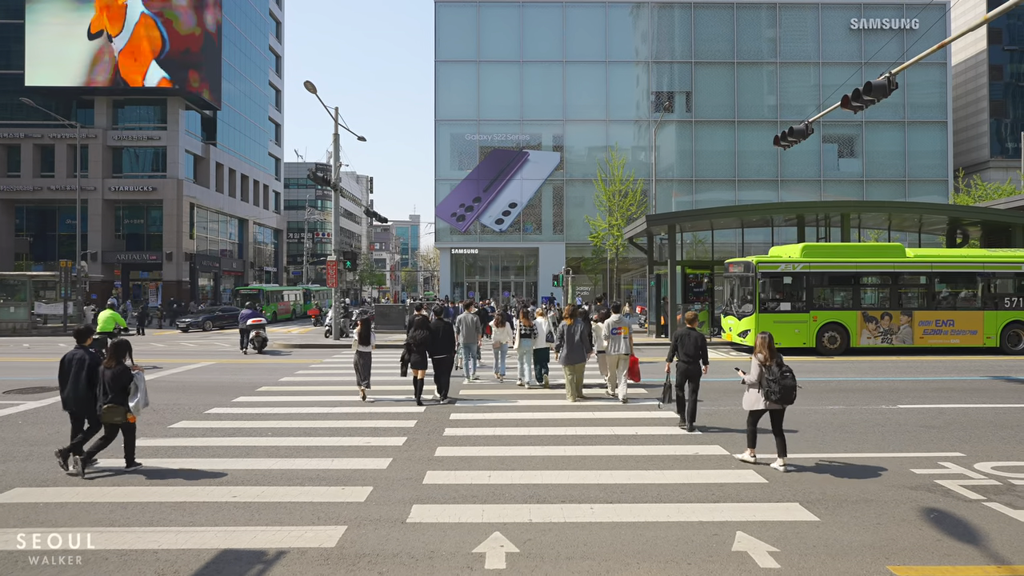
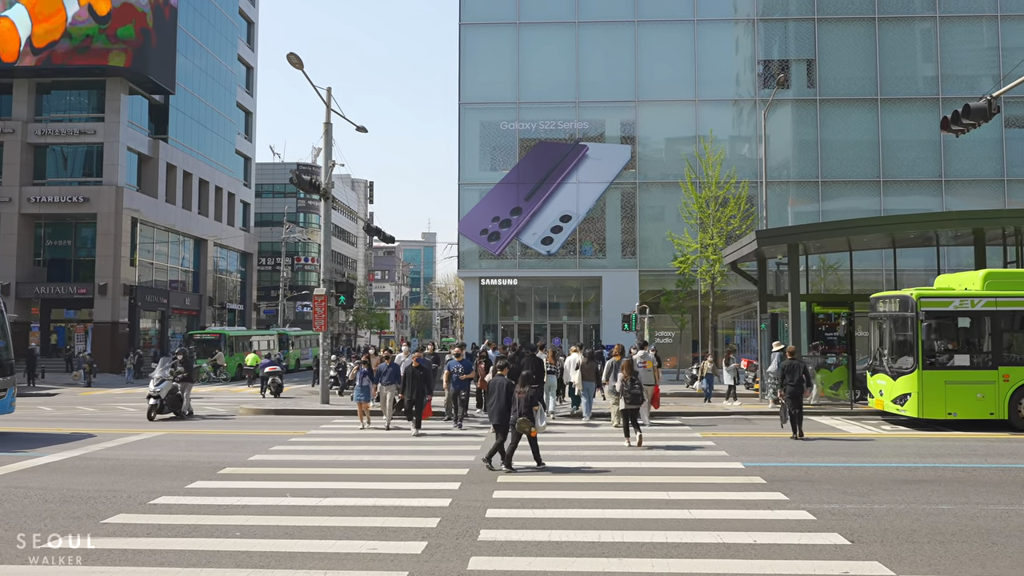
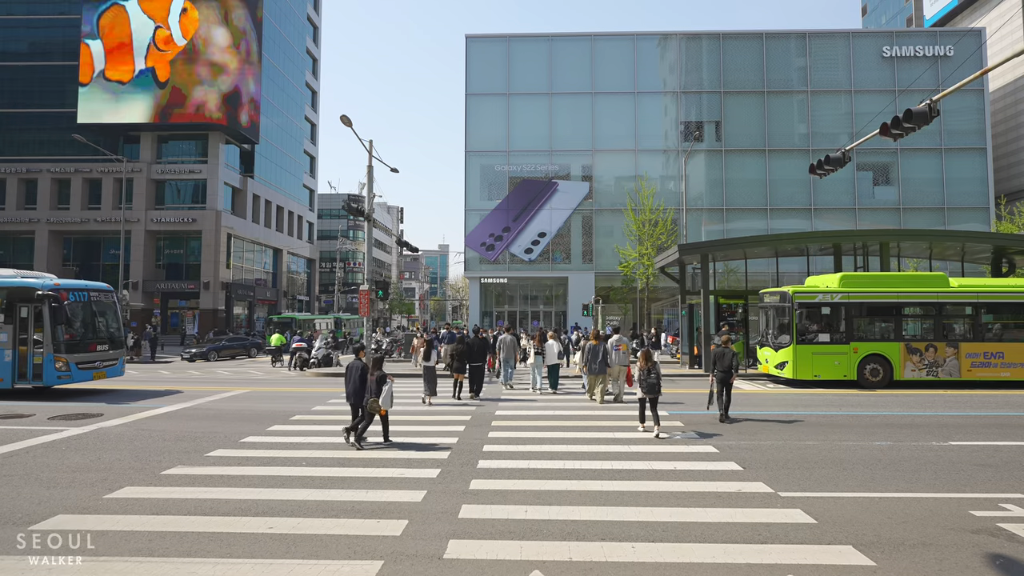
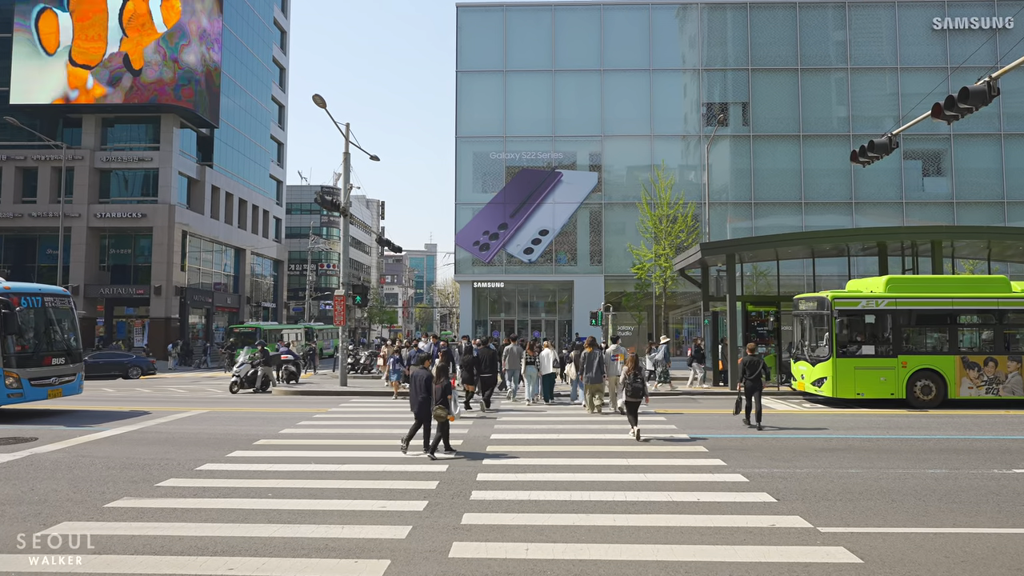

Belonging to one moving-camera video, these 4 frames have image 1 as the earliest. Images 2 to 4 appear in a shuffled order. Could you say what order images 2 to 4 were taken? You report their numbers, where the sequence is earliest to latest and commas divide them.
3, 4, 2
